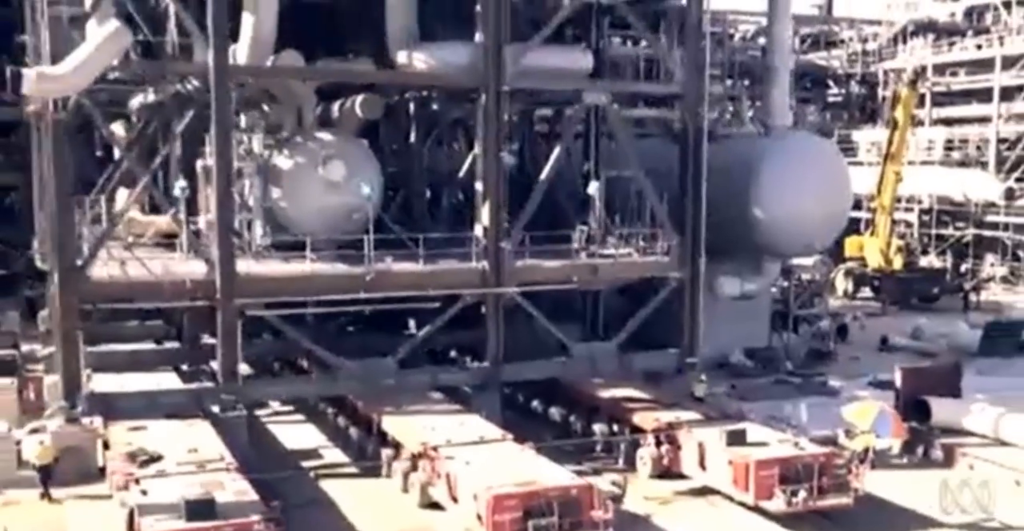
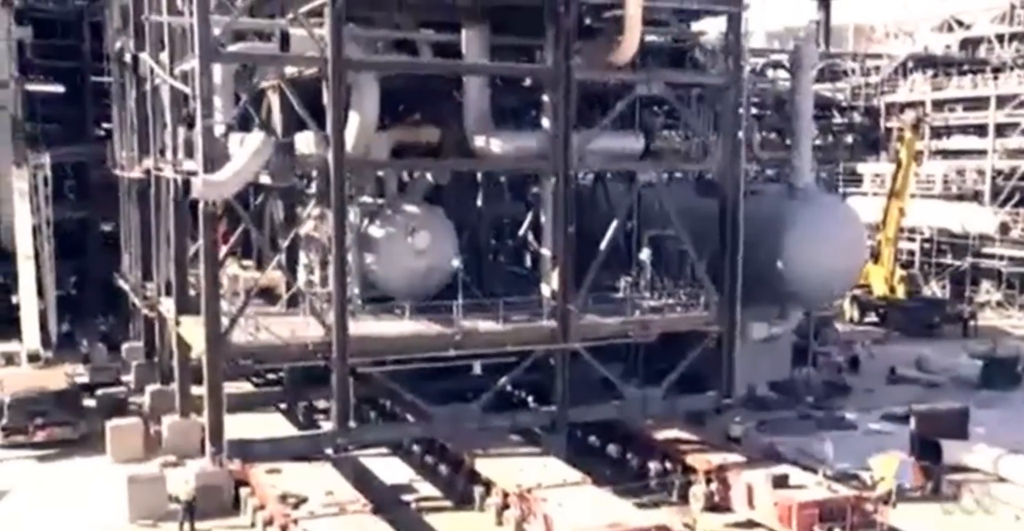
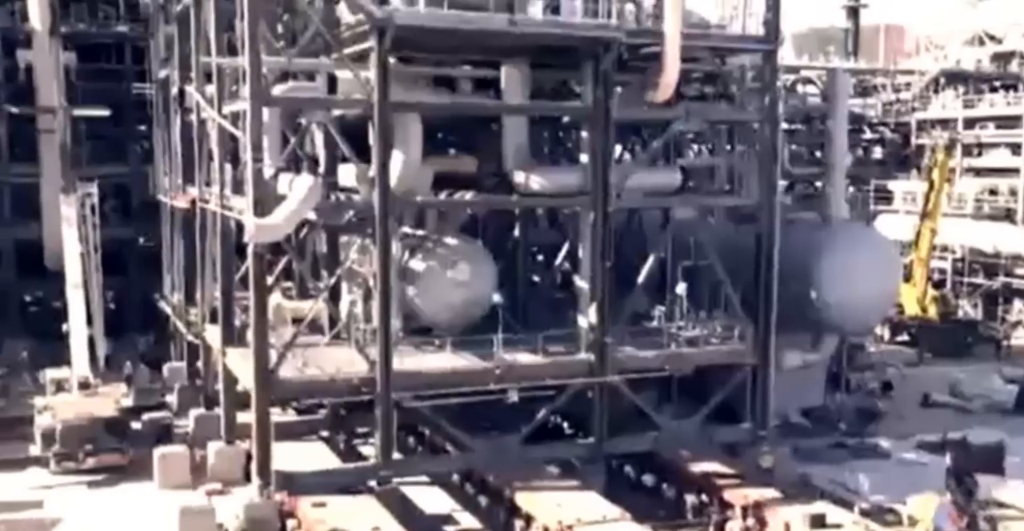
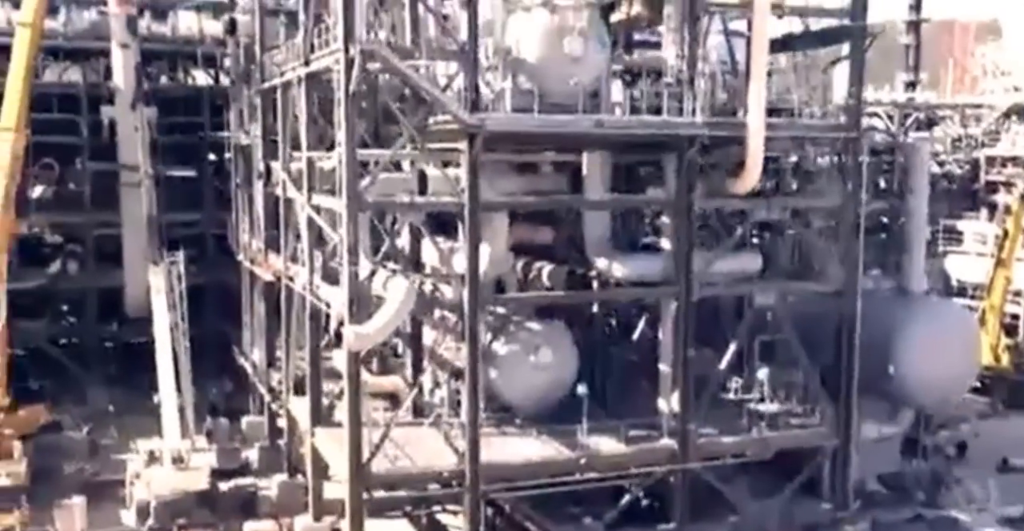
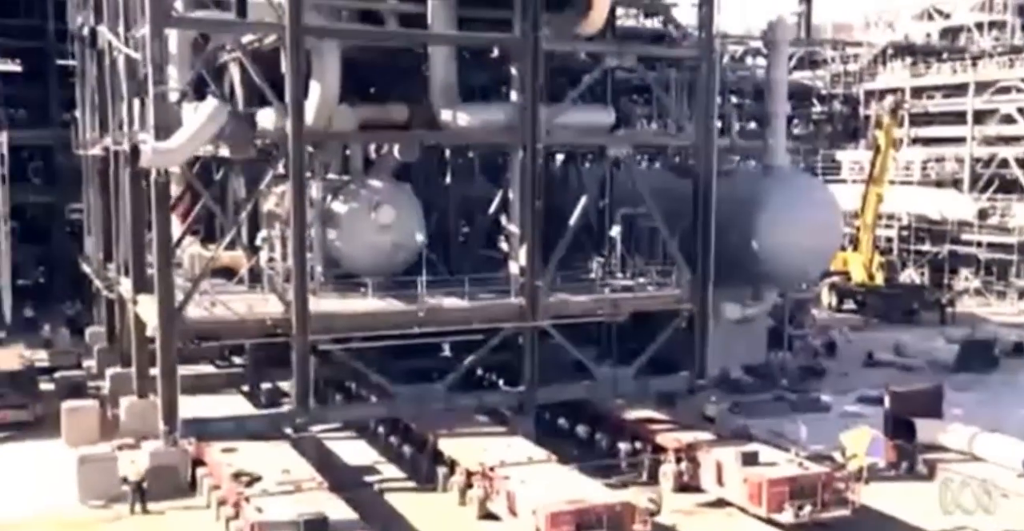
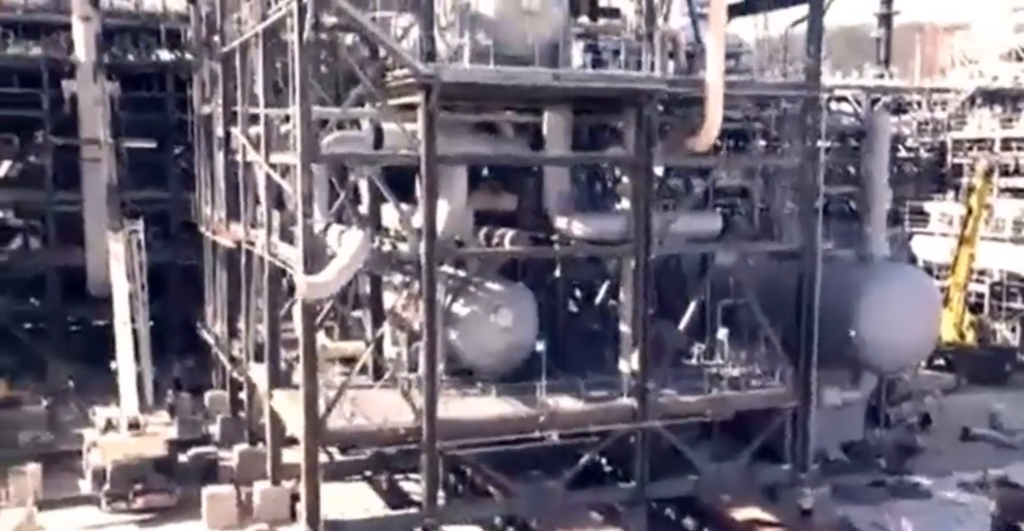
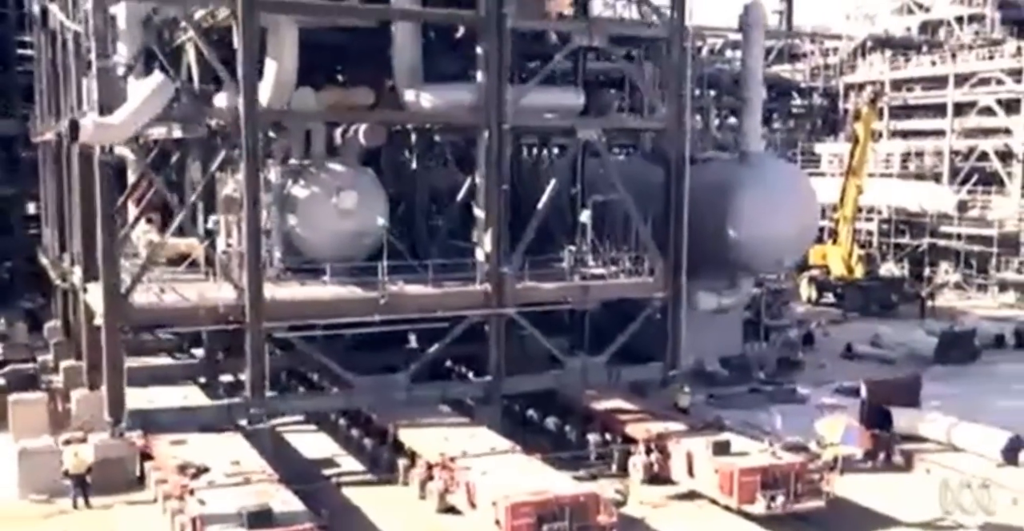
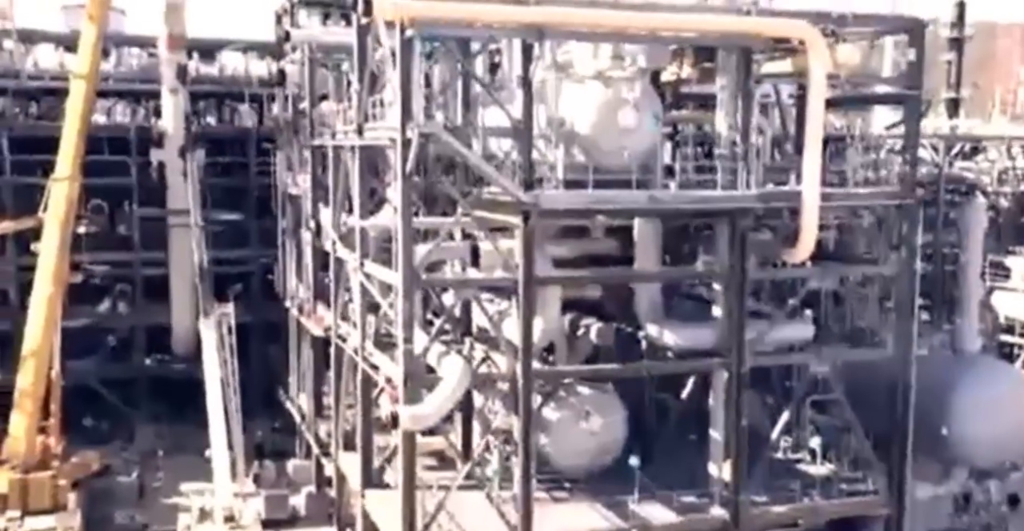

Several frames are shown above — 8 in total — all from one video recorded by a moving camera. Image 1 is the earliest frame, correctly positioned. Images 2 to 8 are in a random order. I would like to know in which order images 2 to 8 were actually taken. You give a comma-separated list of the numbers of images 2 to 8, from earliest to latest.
7, 5, 2, 3, 6, 4, 8
